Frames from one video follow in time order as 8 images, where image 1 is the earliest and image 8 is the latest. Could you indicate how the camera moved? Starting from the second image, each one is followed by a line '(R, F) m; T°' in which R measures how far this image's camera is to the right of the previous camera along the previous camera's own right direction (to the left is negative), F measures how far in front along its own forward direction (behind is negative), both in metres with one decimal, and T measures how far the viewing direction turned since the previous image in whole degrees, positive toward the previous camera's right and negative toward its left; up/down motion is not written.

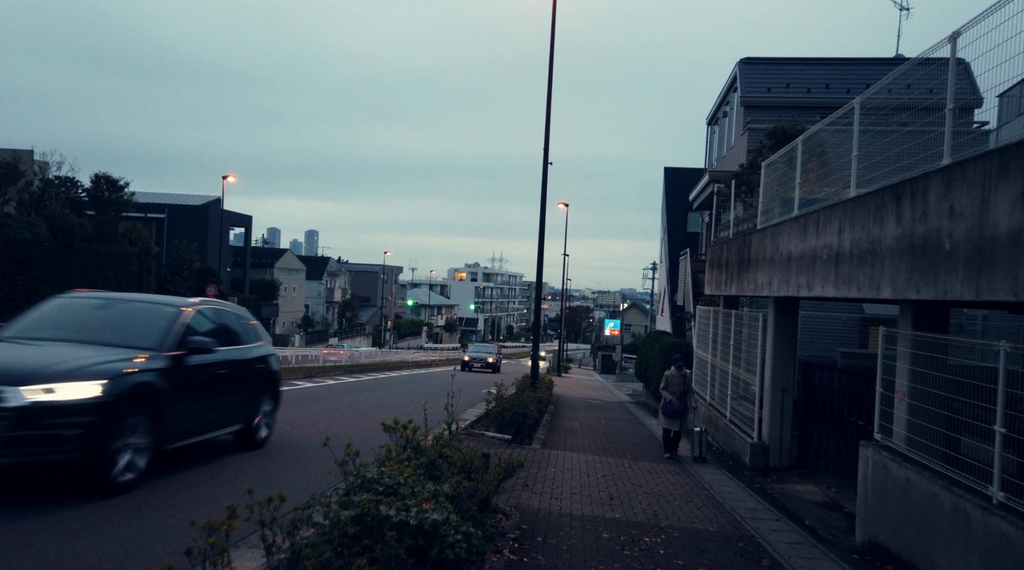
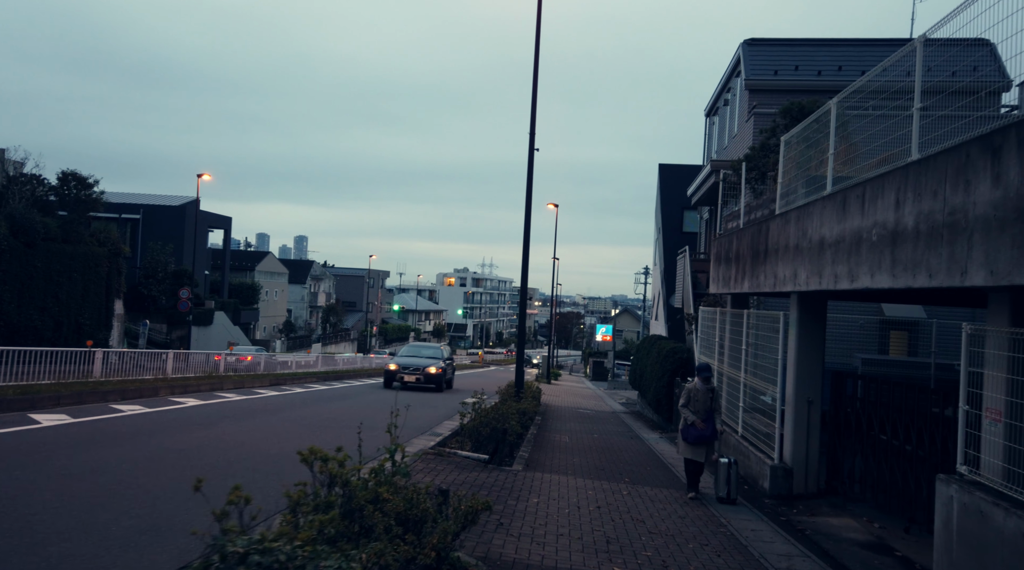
(+0.2, +1.7) m; +1°
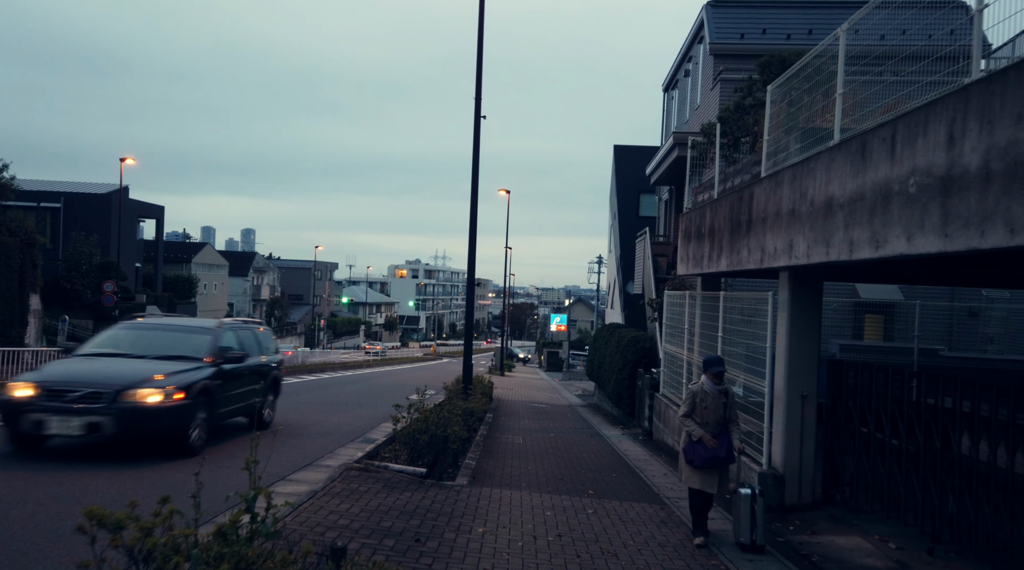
(+0.1, +1.7) m; +4°
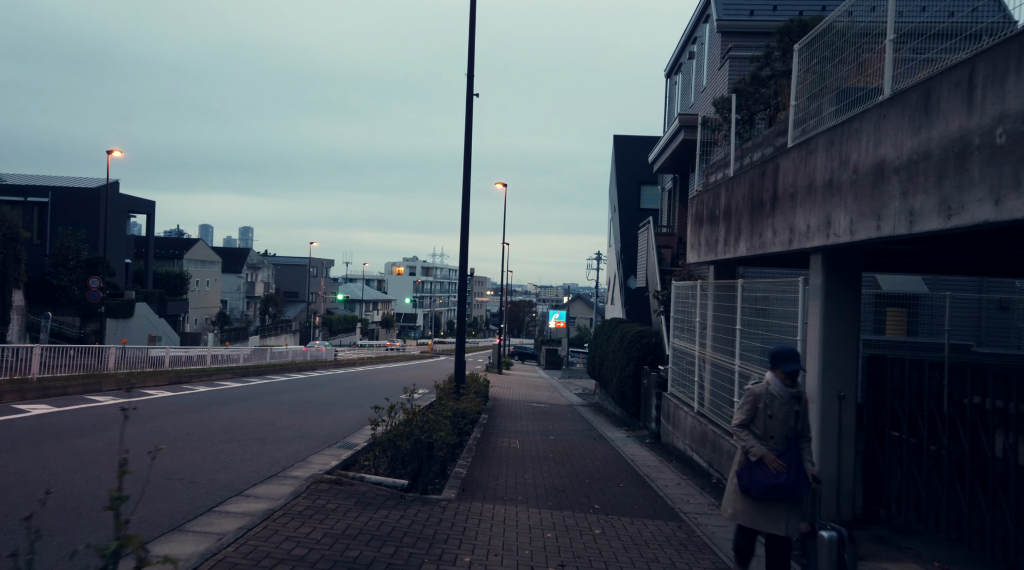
(0.0, +1.1) m; 0°
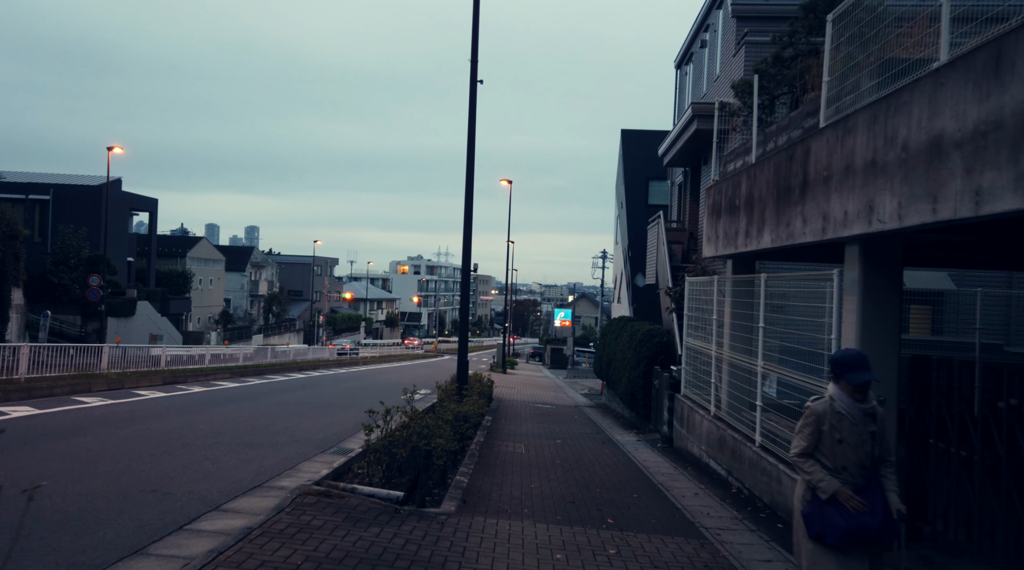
(0.0, +0.6) m; 0°
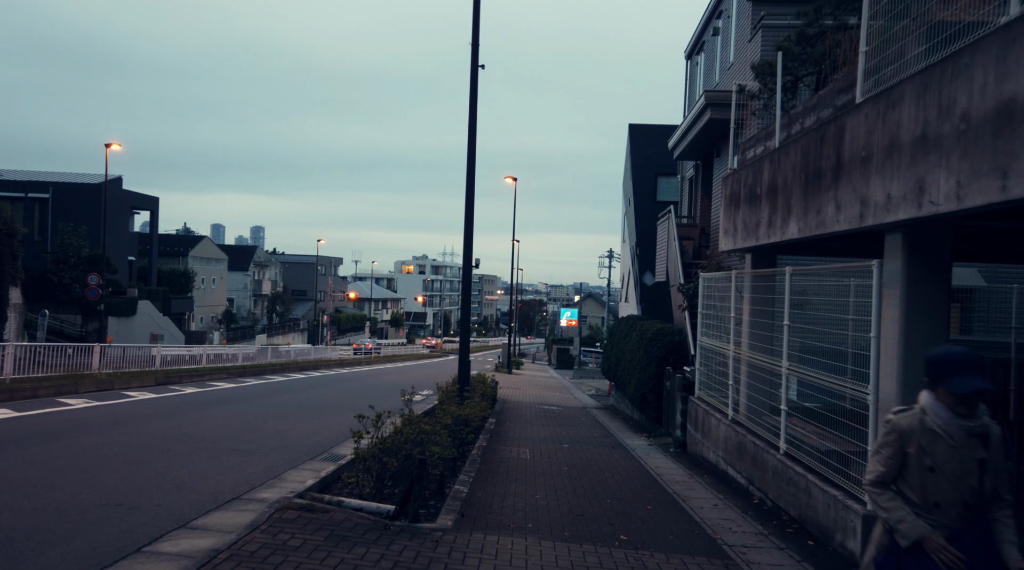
(0.0, +0.7) m; 0°
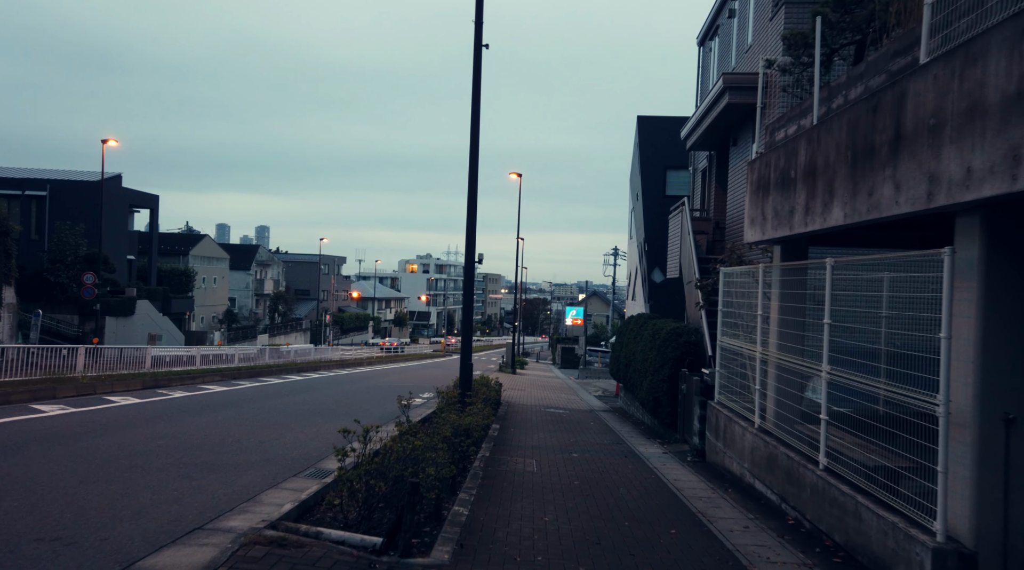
(0.0, +0.9) m; 0°
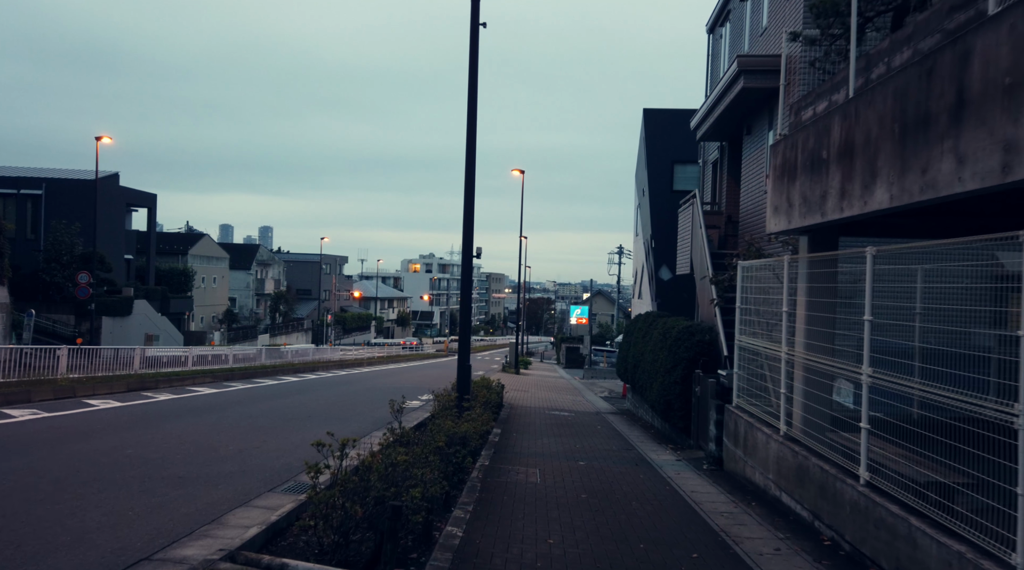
(0.0, +0.8) m; 0°
